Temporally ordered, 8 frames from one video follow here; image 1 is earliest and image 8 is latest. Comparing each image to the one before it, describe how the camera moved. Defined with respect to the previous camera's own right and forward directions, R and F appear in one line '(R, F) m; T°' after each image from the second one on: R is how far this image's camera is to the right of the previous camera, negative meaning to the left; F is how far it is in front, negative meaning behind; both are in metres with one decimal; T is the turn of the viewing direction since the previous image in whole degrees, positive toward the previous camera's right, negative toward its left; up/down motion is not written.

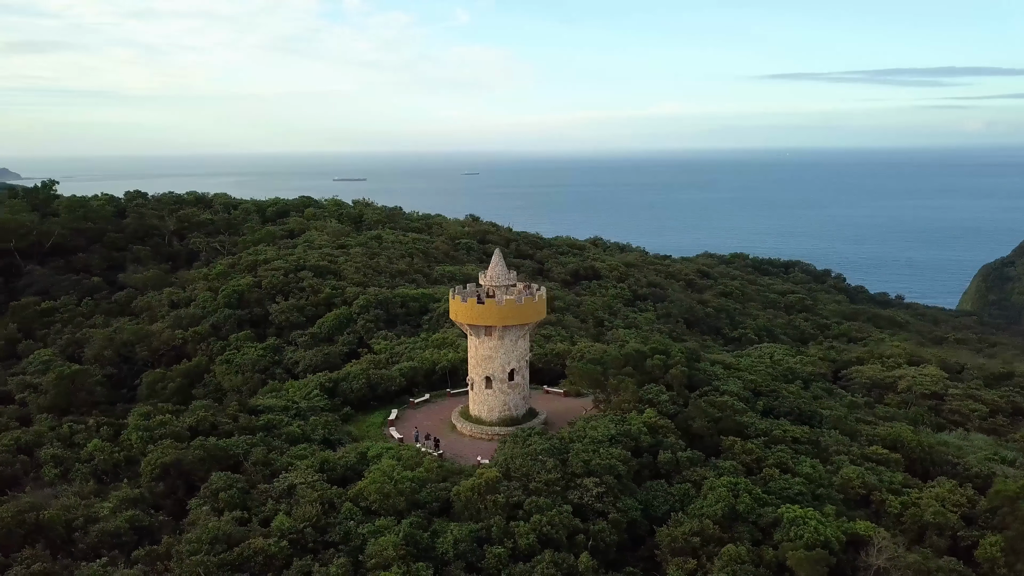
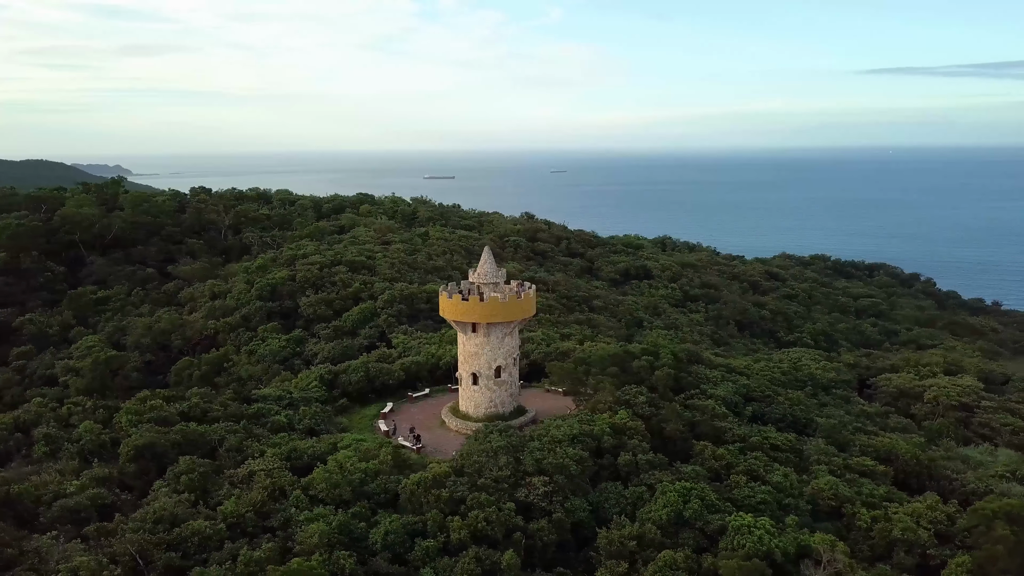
(+2.4, 0.0) m; -6°
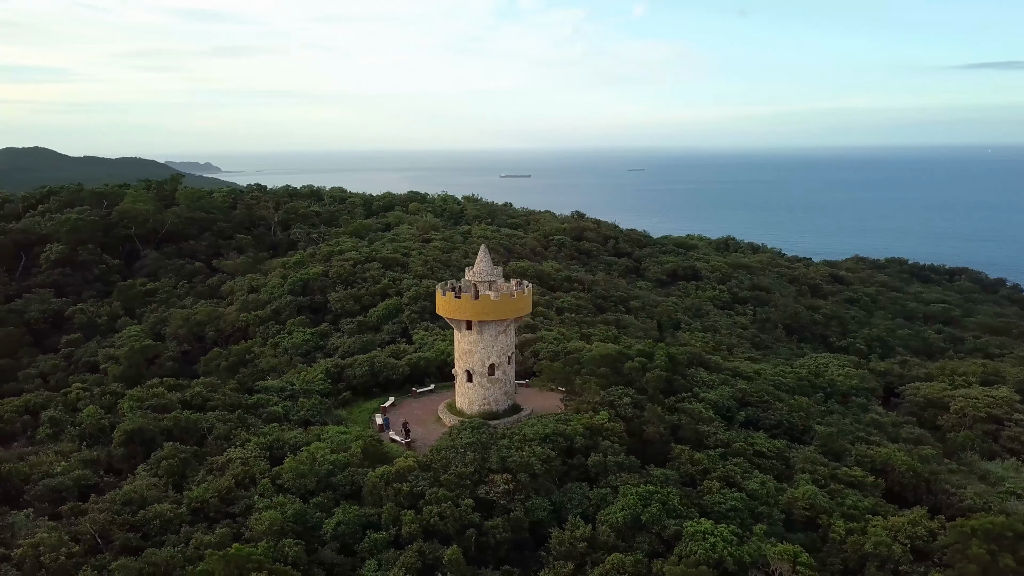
(+2.0, 0.0) m; -5°
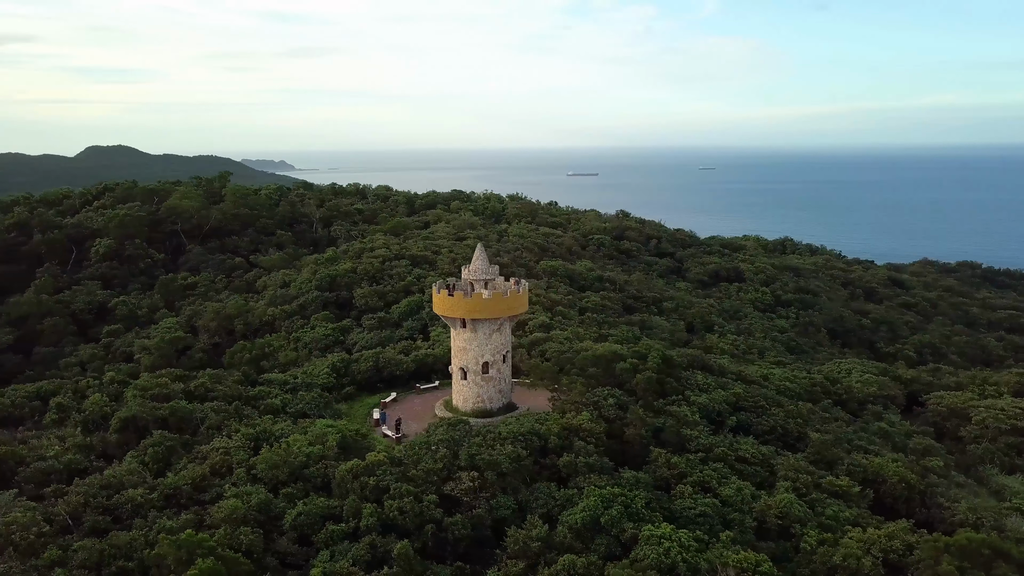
(+1.8, 0.0) m; -5°
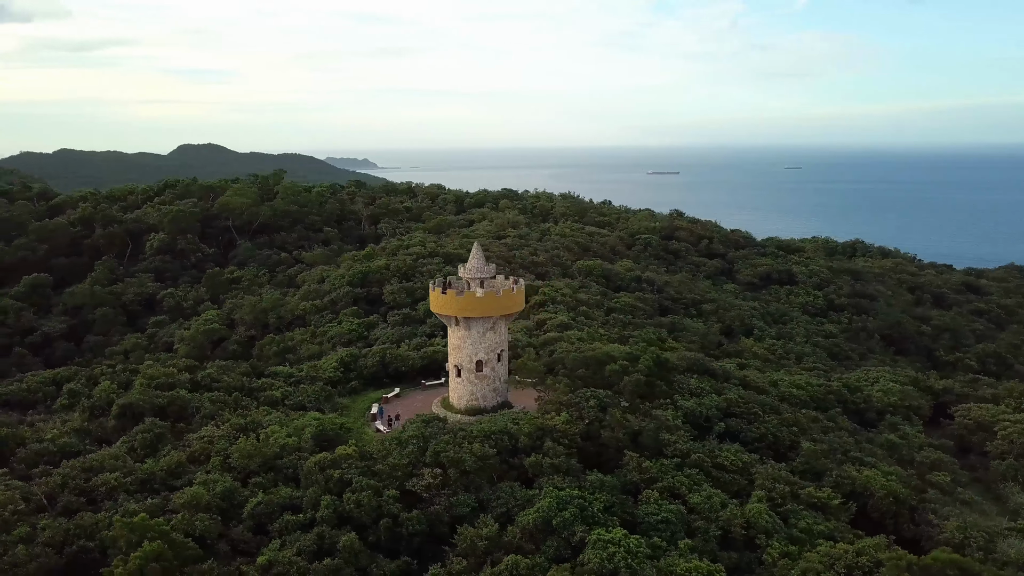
(+2.1, +0.1) m; -5°
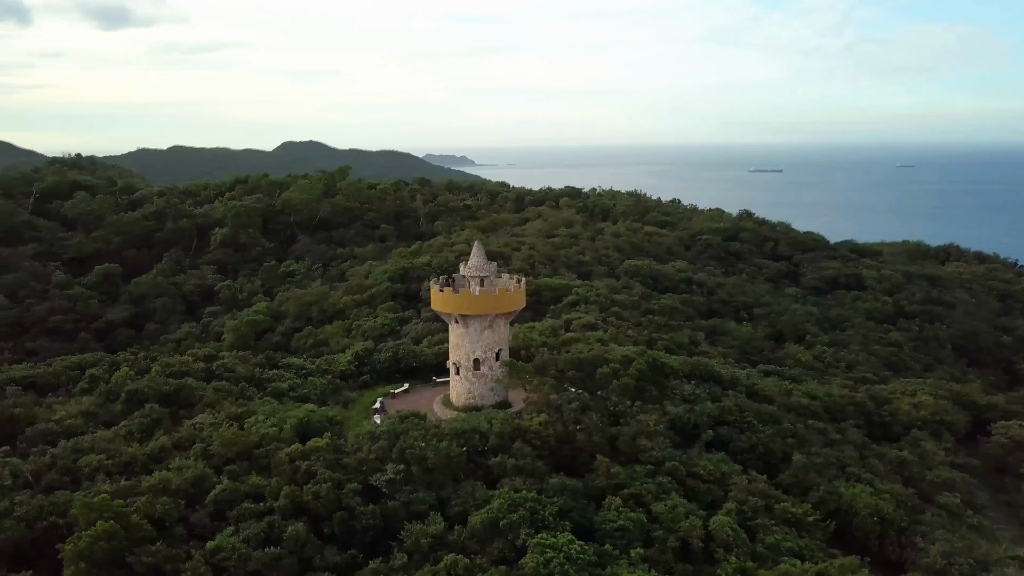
(+2.4, +0.2) m; -7°
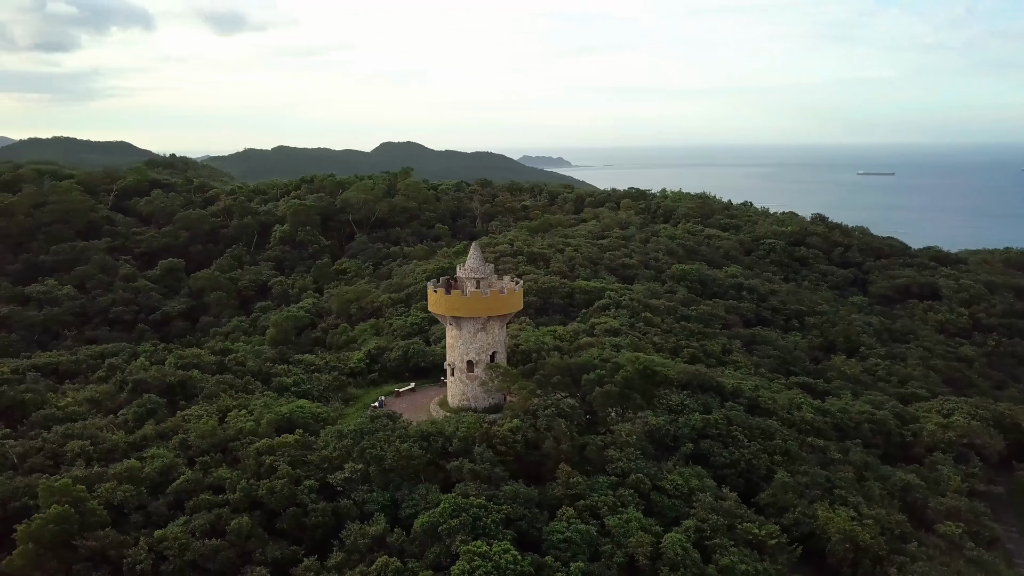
(+2.5, +0.4) m; -7°
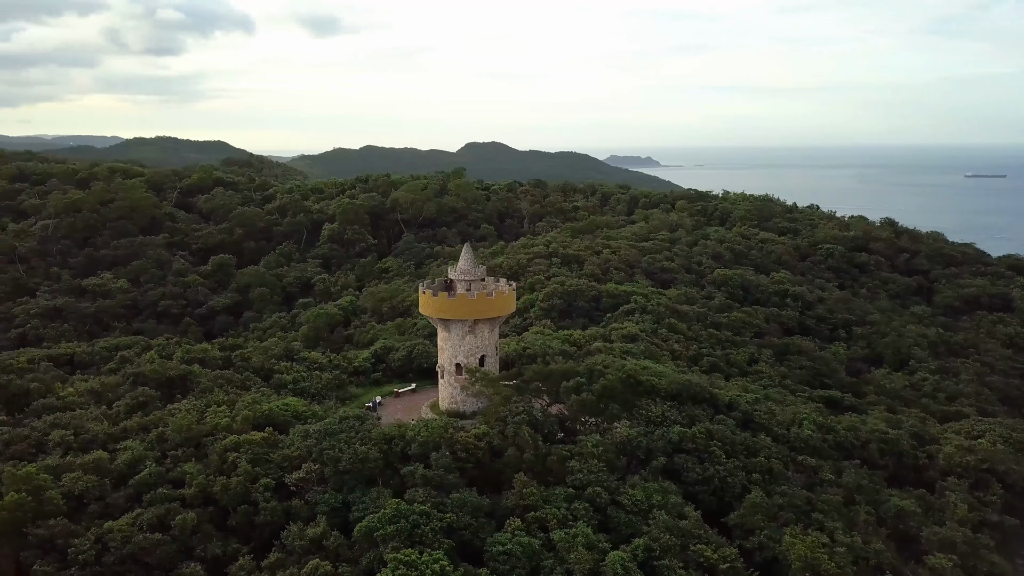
(+2.3, +0.5) m; -6°
